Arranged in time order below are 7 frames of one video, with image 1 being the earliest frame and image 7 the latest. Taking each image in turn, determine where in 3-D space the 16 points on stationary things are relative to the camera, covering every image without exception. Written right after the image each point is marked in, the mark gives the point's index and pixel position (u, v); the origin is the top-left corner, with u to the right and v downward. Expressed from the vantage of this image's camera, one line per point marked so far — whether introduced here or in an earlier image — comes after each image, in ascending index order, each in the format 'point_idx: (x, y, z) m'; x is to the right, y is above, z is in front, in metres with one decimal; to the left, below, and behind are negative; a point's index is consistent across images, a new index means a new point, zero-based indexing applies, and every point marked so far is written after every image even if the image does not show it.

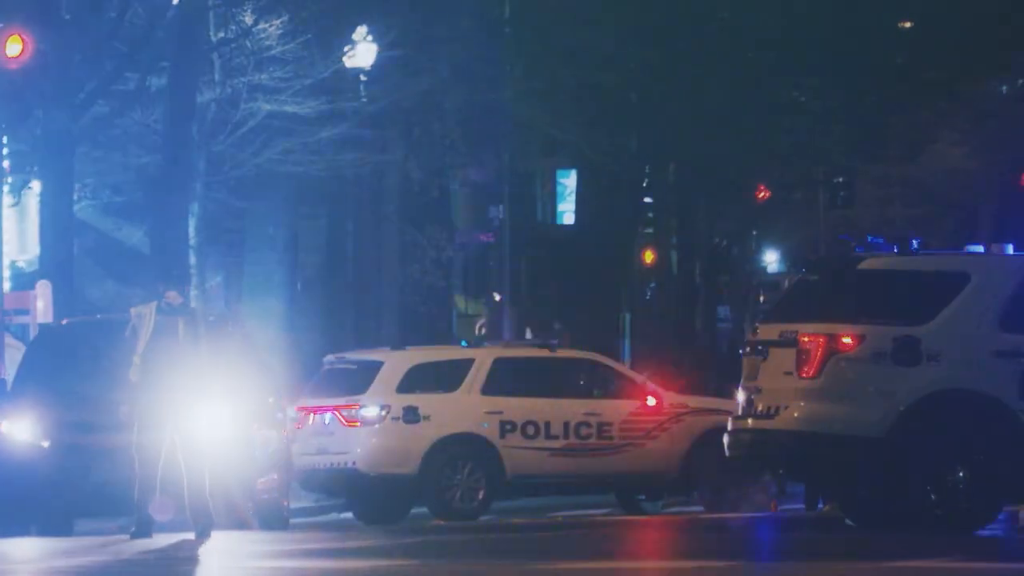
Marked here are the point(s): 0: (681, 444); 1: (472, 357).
0: (+2.1, -1.9, +18.4) m
1: (-0.5, -0.8, +17.7) m
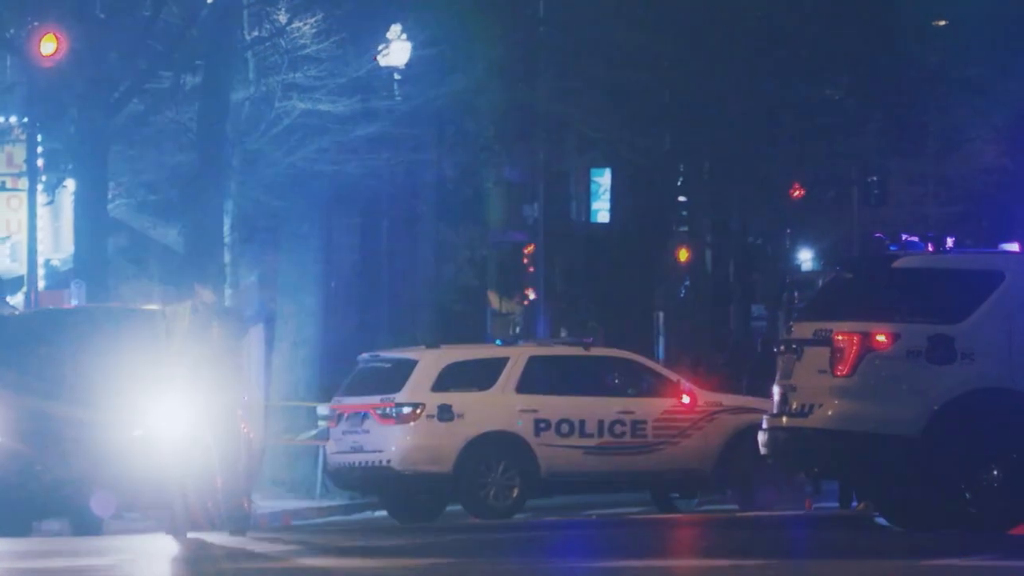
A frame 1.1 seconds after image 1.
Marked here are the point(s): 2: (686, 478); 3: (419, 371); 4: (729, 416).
0: (+2.5, -1.9, +18.3) m
1: (-0.1, -0.8, +17.7) m
2: (+2.1, -2.3, +18.1) m
3: (-1.1, -1.0, +17.2) m
4: (+2.7, -1.6, +18.3) m
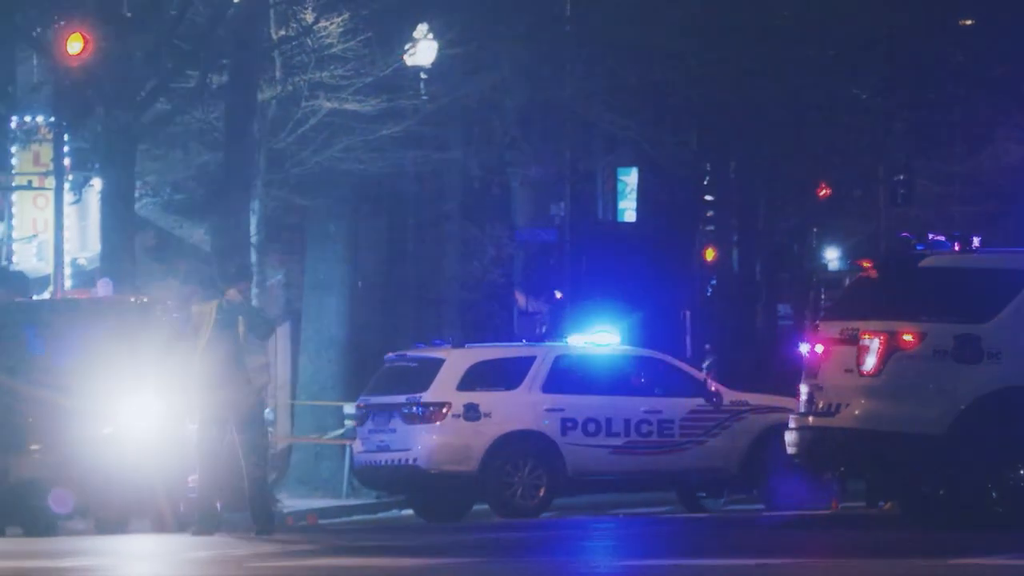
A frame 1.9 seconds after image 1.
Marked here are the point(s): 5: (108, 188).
0: (+2.8, -1.9, +18.3) m
1: (+0.2, -0.8, +17.7) m
2: (+2.5, -2.3, +18.1) m
3: (-0.8, -1.0, +17.2) m
4: (+3.0, -1.6, +18.3) m
5: (-5.1, +1.3, +18.8) m
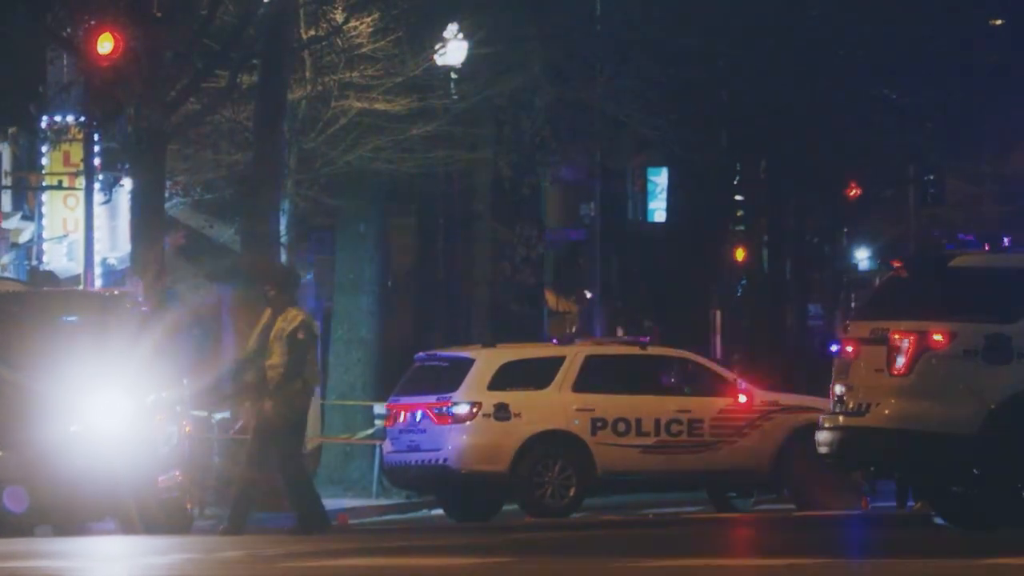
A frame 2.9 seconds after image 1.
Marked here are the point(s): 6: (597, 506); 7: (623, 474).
0: (+3.2, -1.9, +18.3) m
1: (+0.6, -0.8, +17.7) m
2: (+2.8, -2.3, +18.1) m
3: (-0.4, -1.0, +17.2) m
4: (+3.4, -1.6, +18.3) m
5: (-4.8, +1.3, +18.8) m
6: (+1.1, -2.9, +19.3) m
7: (+1.3, -2.2, +17.6) m
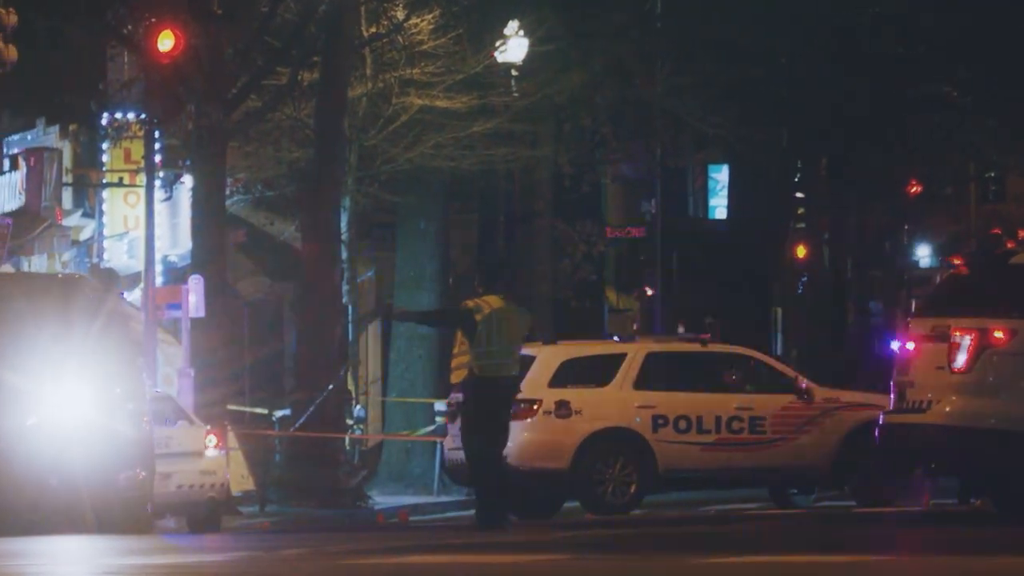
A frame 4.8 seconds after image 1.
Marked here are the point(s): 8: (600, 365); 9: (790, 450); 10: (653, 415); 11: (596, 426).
0: (+4.0, -1.8, +18.3) m
1: (+1.4, -0.8, +17.7) m
2: (+3.6, -2.3, +18.1) m
3: (+0.3, -0.9, +17.2) m
4: (+4.2, -1.5, +18.3) m
5: (-4.0, +1.3, +18.8) m
6: (+1.9, -2.8, +19.3) m
7: (+2.1, -2.2, +17.6) m
8: (+1.0, -0.9, +17.2) m
9: (+3.4, -2.0, +18.1) m
10: (+1.7, -1.5, +17.4) m
11: (+1.0, -1.6, +17.1) m
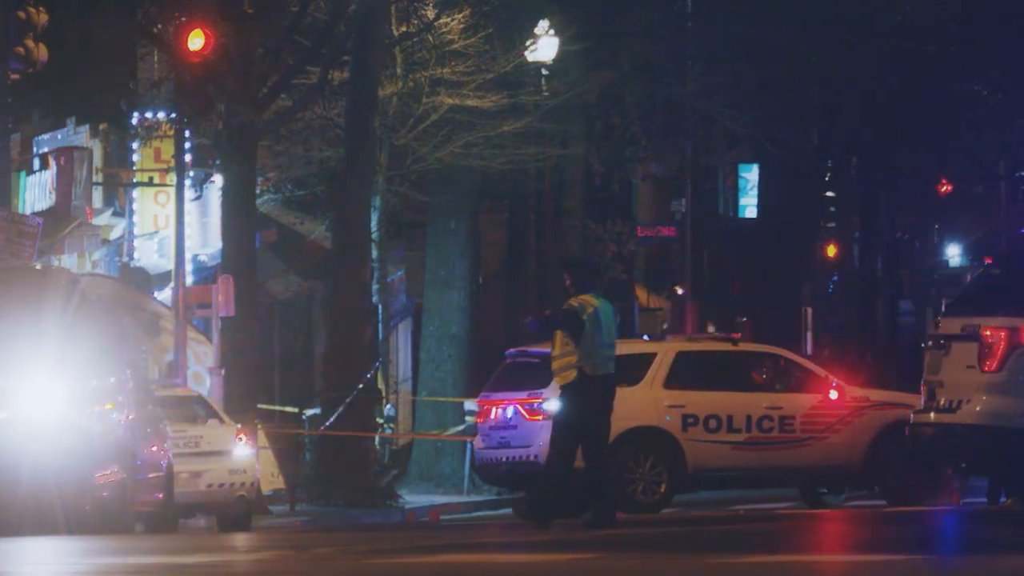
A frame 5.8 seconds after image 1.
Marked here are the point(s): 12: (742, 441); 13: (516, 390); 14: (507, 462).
0: (+4.4, -1.8, +18.3) m
1: (+1.7, -0.7, +17.7) m
2: (+4.0, -2.3, +18.1) m
3: (+0.7, -0.9, +17.2) m
4: (+4.5, -1.5, +18.3) m
5: (-3.6, +1.3, +18.8) m
6: (+2.3, -2.8, +19.3) m
7: (+2.4, -2.2, +17.6) m
8: (+1.4, -0.9, +17.2) m
9: (+3.8, -2.0, +18.1) m
10: (+2.1, -1.5, +17.4) m
11: (+1.4, -1.6, +17.1) m
12: (+2.8, -1.8, +17.7) m
13: (+0.1, -1.2, +17.8) m
14: (0.0, -2.0, +17.5) m
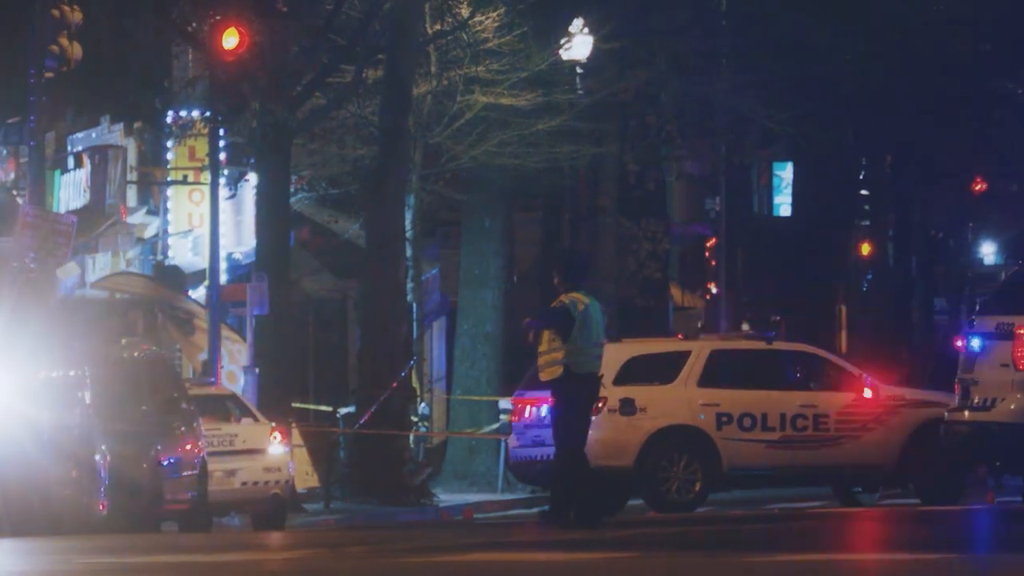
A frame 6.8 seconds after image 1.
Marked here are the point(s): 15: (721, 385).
0: (+4.8, -1.8, +18.2) m
1: (+2.2, -0.7, +17.7) m
2: (+4.4, -2.2, +18.1) m
3: (+1.1, -0.9, +17.2) m
4: (+5.0, -1.5, +18.3) m
5: (-3.2, +1.3, +18.8) m
6: (+2.7, -2.8, +19.3) m
7: (+2.9, -2.2, +17.6) m
8: (+1.9, -0.9, +17.2) m
9: (+4.2, -1.9, +18.0) m
10: (+2.5, -1.5, +17.4) m
11: (+1.8, -1.6, +17.1) m
12: (+3.2, -1.8, +17.7) m
13: (+0.5, -1.2, +17.8) m
14: (+0.4, -2.0, +17.5) m
15: (+2.5, -1.2, +17.6) m
